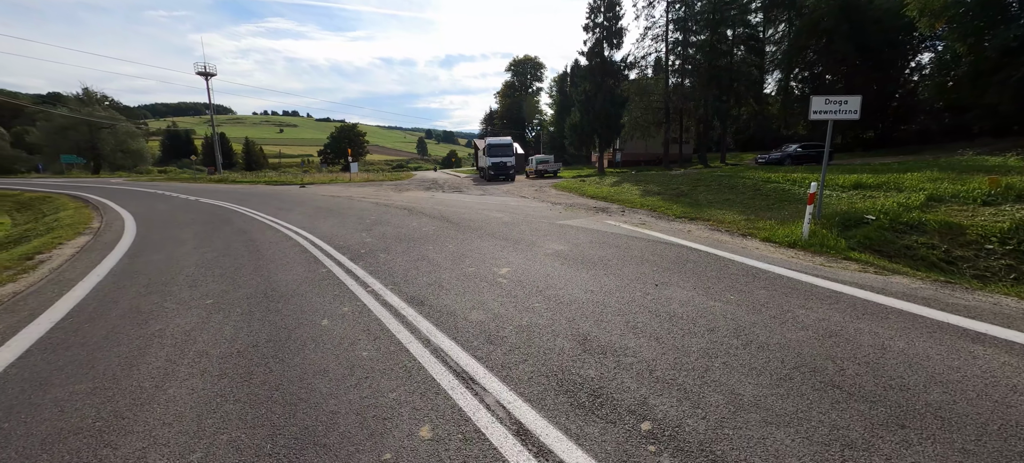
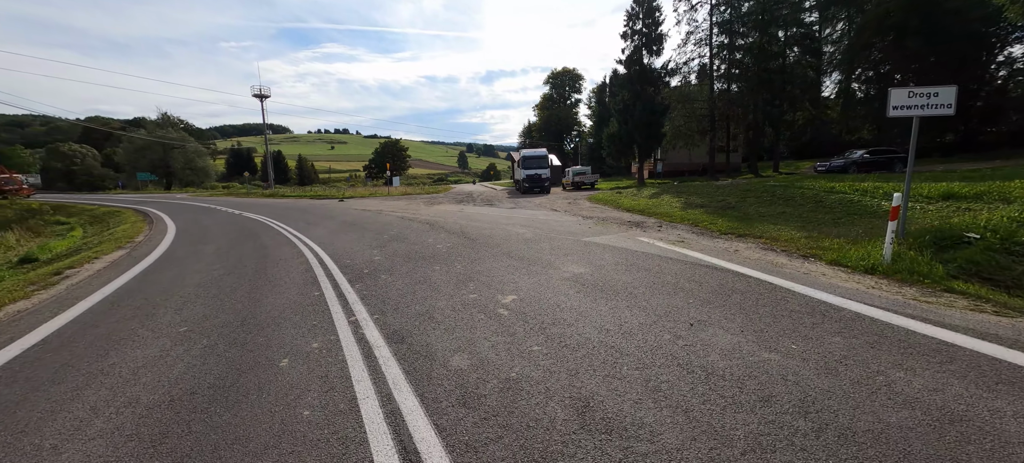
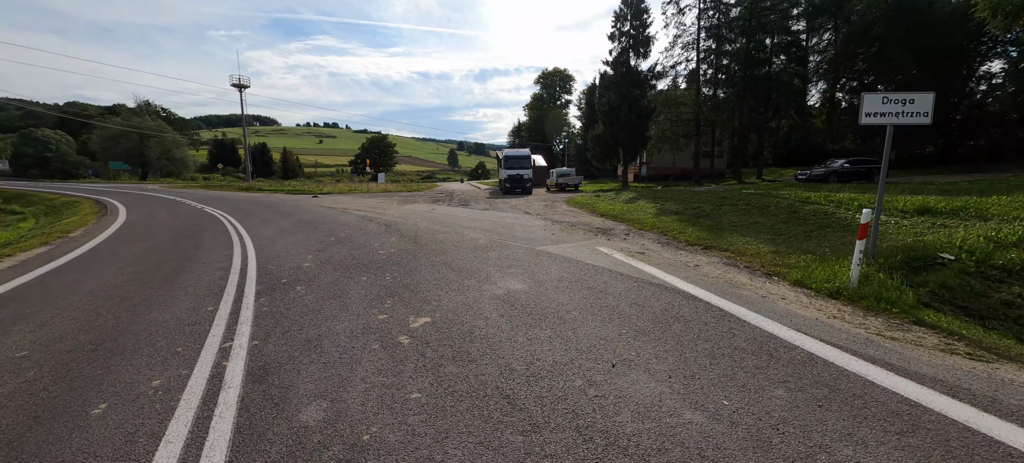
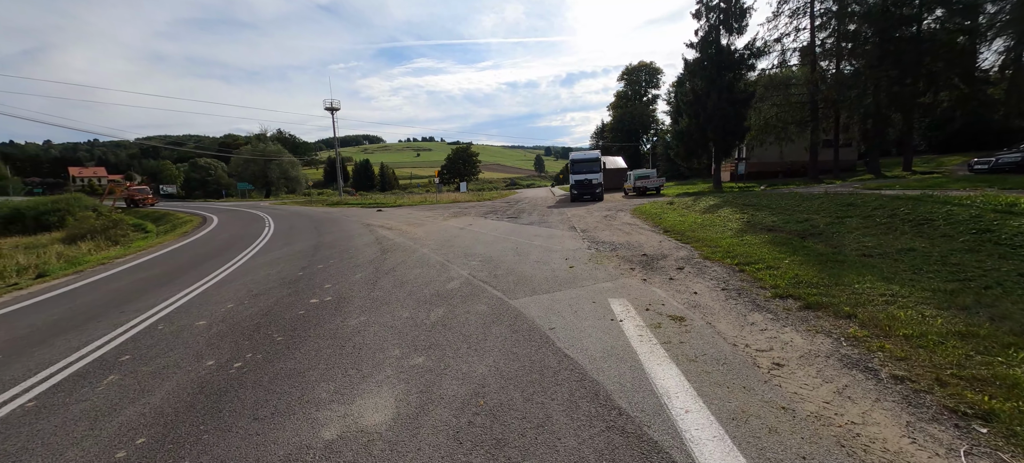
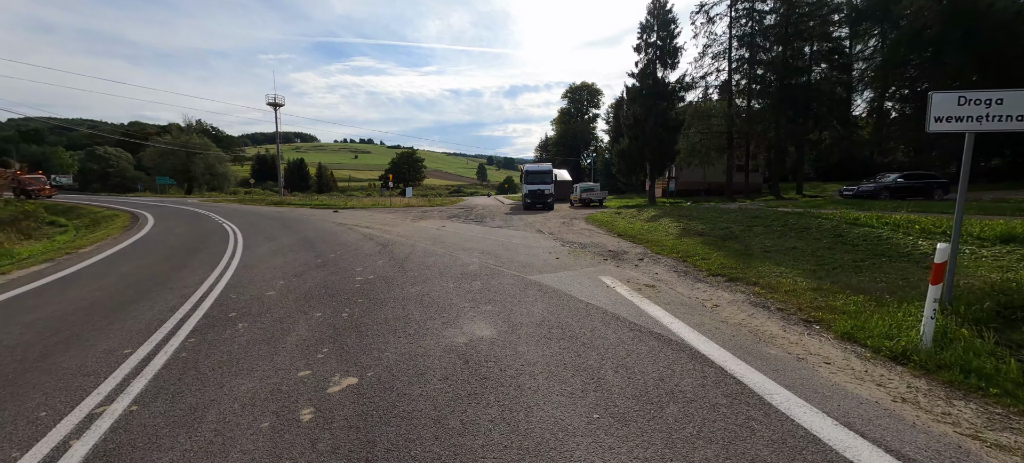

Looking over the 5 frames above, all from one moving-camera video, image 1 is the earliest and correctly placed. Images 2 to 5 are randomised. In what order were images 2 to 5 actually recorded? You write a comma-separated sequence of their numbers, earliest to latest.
2, 3, 5, 4
